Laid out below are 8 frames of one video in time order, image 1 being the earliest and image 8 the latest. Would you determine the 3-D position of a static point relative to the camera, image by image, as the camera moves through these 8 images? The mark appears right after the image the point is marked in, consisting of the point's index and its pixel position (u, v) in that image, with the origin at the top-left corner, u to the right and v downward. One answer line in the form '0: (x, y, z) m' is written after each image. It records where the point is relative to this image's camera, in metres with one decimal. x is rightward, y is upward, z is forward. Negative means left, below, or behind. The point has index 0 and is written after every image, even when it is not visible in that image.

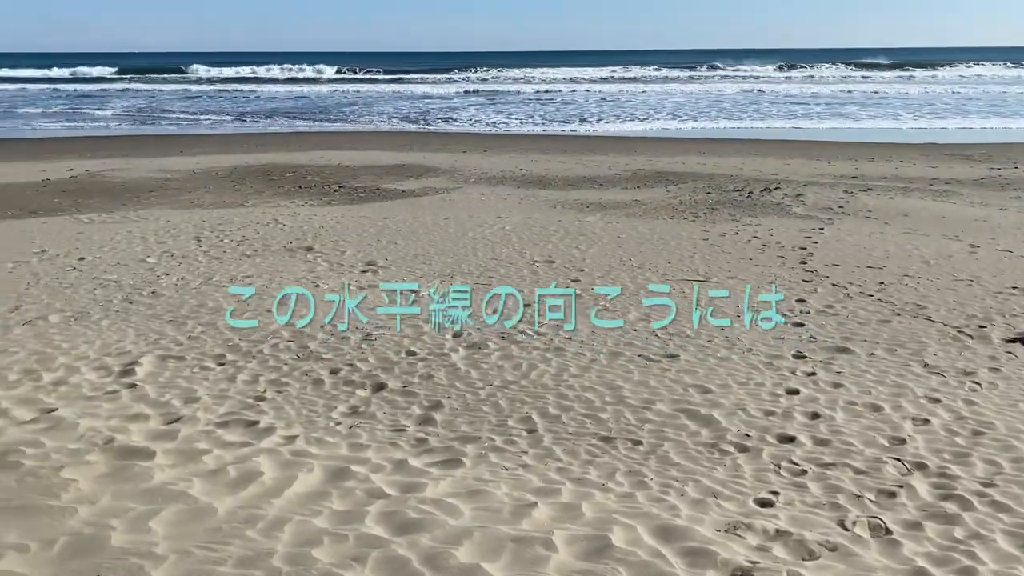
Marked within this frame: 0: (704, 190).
0: (+3.4, +1.7, +12.2) m
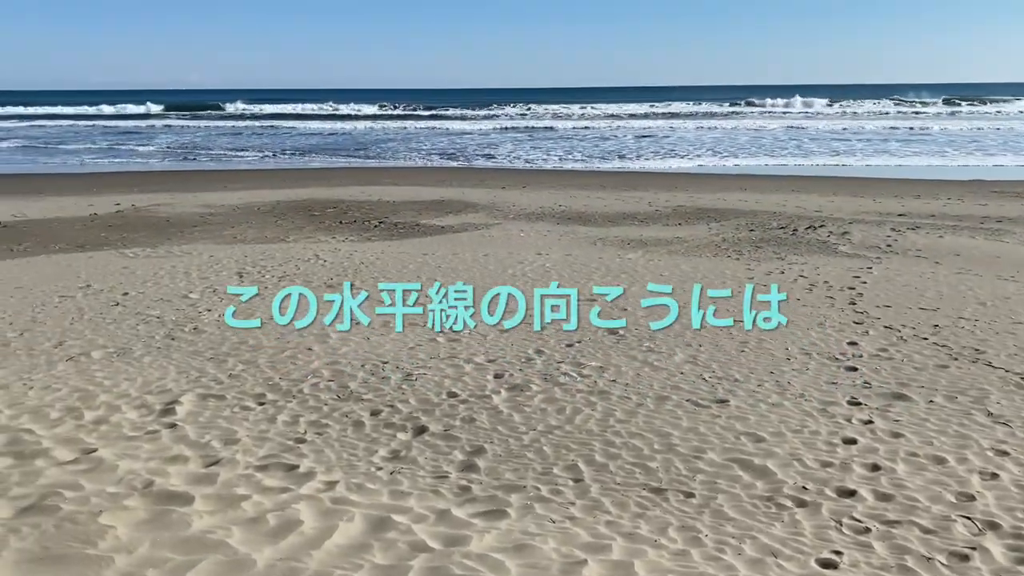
0: (+4.0, +1.1, +12.0) m
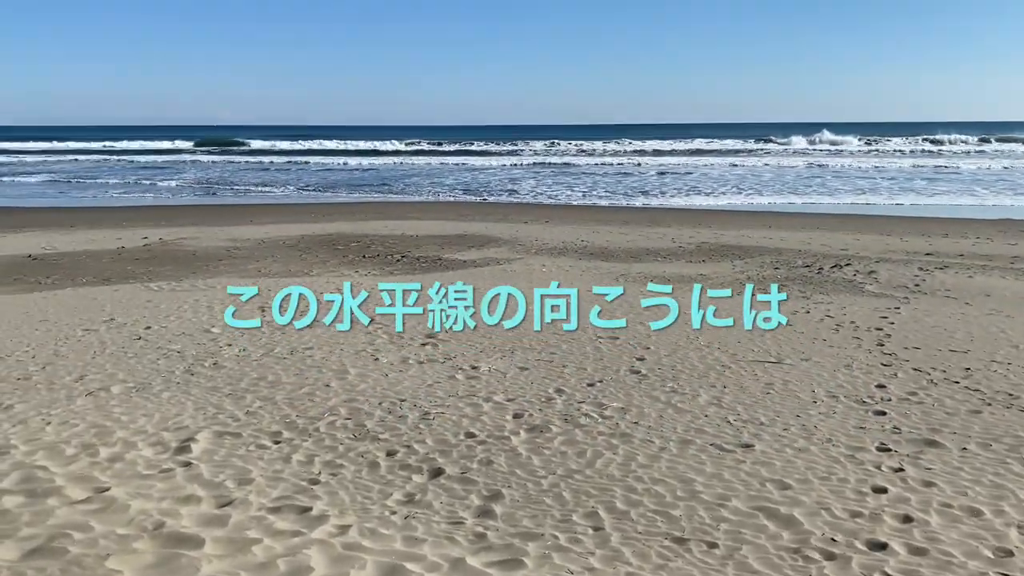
0: (+4.4, +0.4, +11.9) m
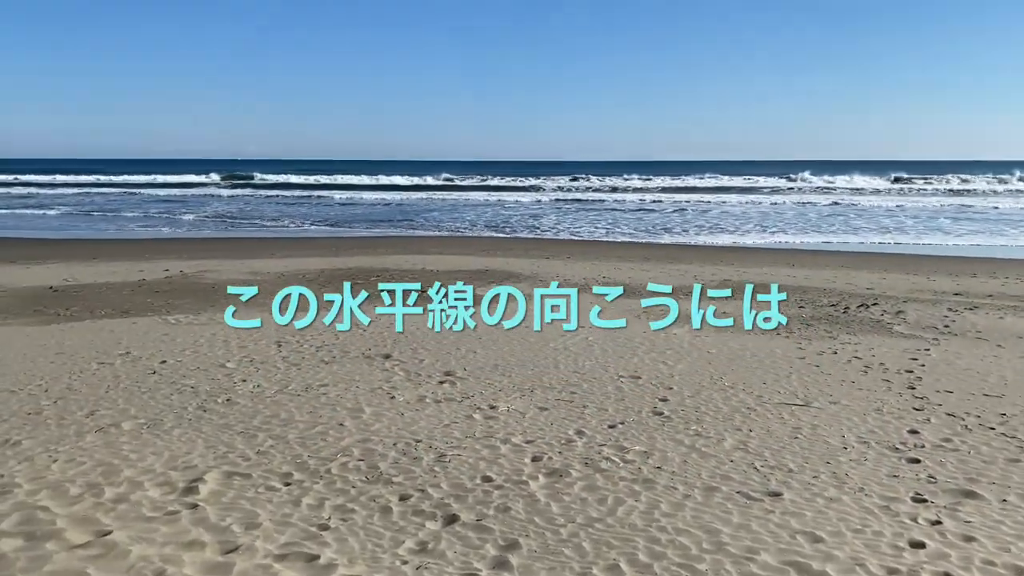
0: (+4.7, -0.3, +11.6) m
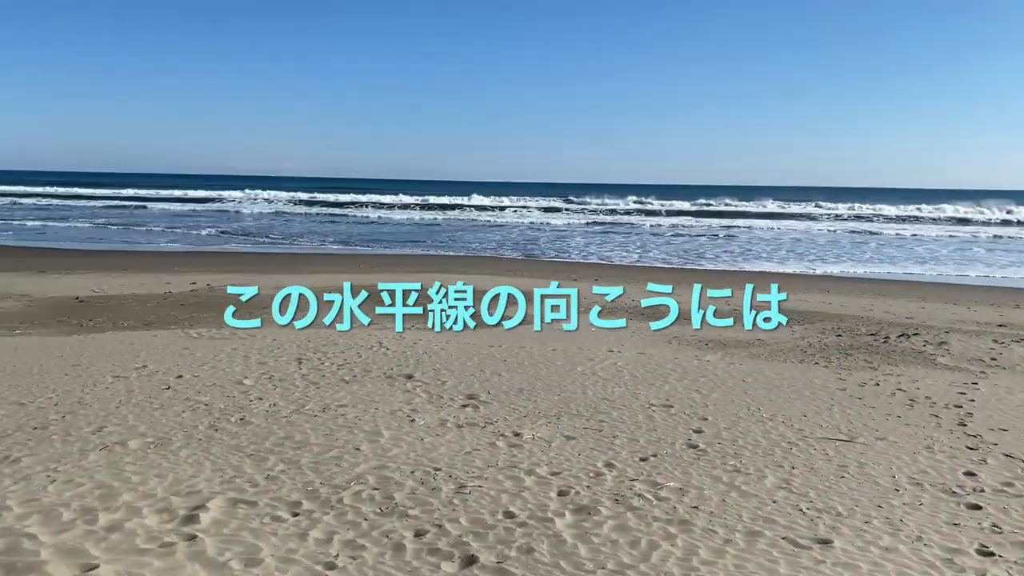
0: (+5.1, -0.7, +11.2) m
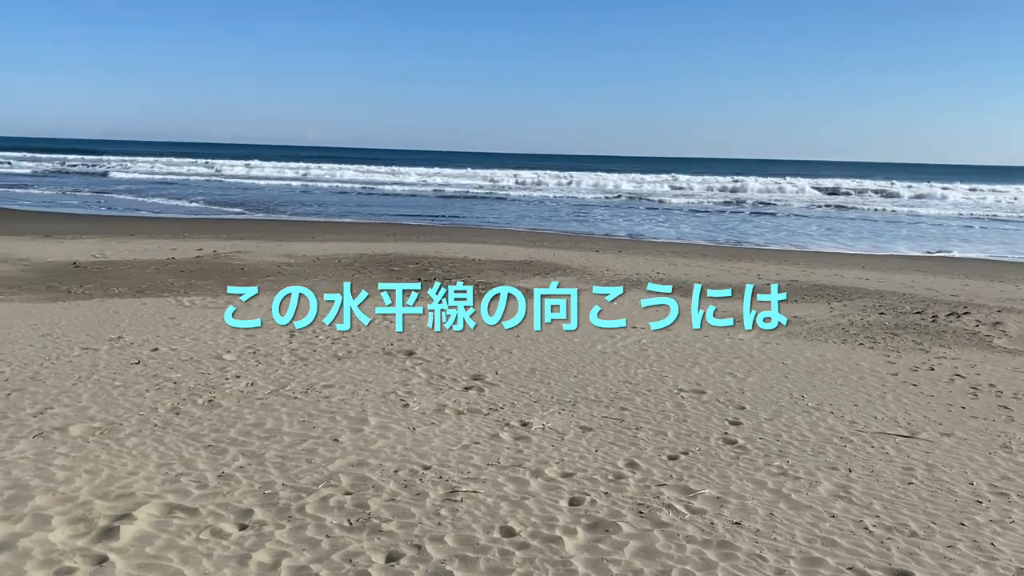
0: (+5.4, -0.3, +10.2) m
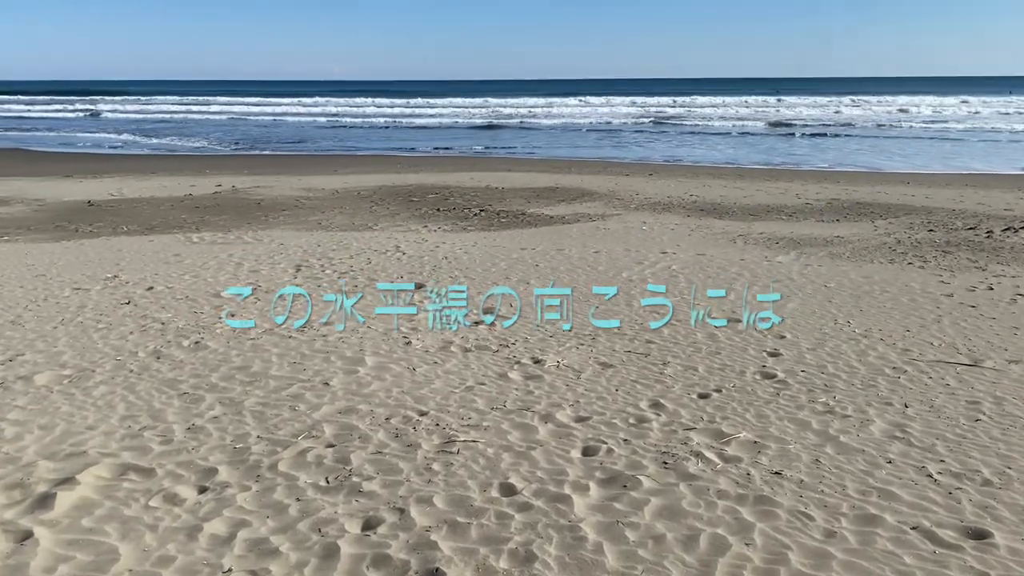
0: (+5.7, +0.8, +9.4) m
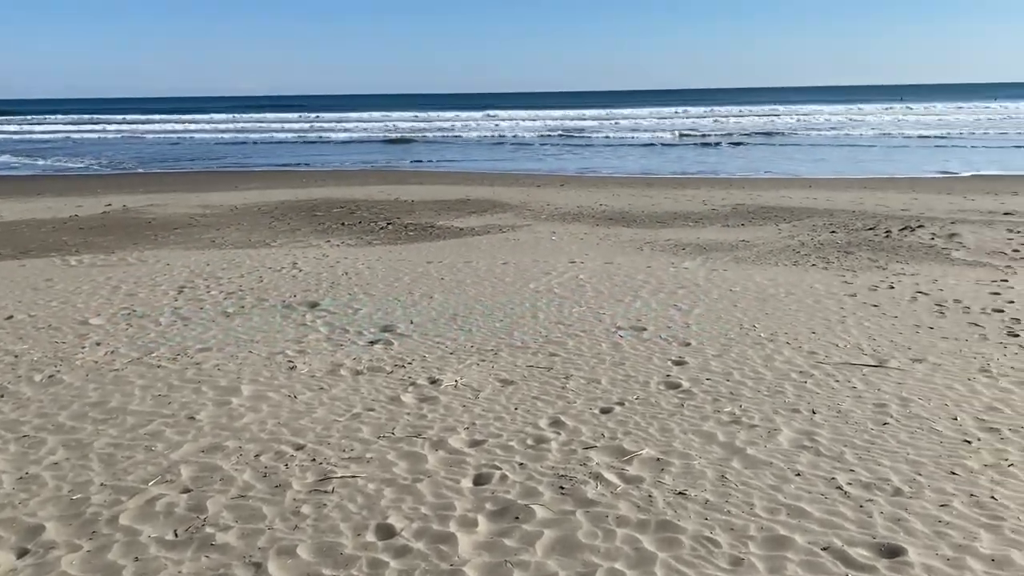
0: (+4.5, +0.8, +9.6) m
